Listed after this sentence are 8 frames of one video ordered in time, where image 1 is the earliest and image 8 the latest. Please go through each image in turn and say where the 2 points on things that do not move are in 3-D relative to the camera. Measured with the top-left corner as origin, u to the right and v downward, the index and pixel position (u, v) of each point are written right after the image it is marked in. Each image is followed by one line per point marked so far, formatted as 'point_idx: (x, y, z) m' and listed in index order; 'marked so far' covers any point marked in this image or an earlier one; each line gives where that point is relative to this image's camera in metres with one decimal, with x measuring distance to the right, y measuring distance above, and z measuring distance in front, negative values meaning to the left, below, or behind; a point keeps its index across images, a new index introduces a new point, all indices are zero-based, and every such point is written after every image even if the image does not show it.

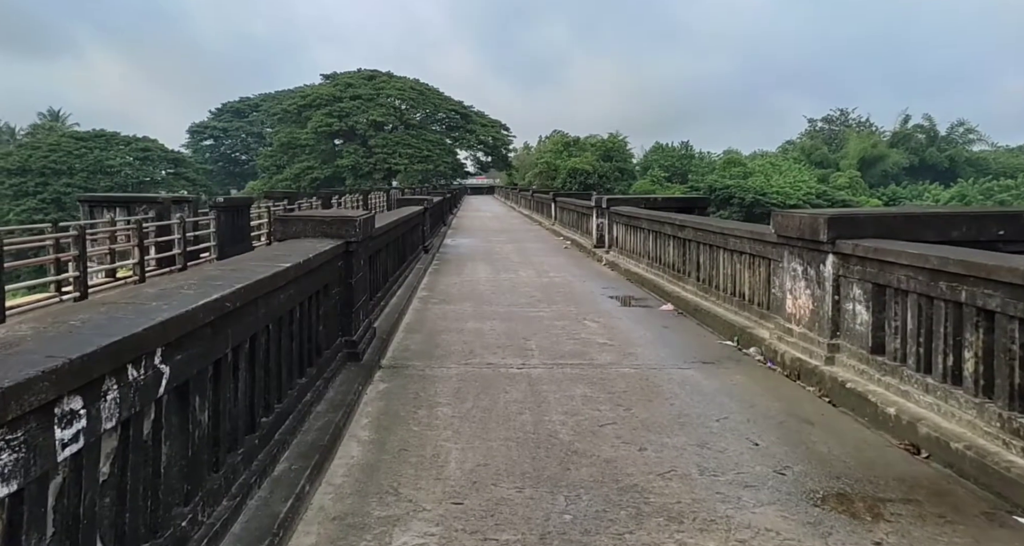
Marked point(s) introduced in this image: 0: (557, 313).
0: (+0.5, -0.5, +8.6) m
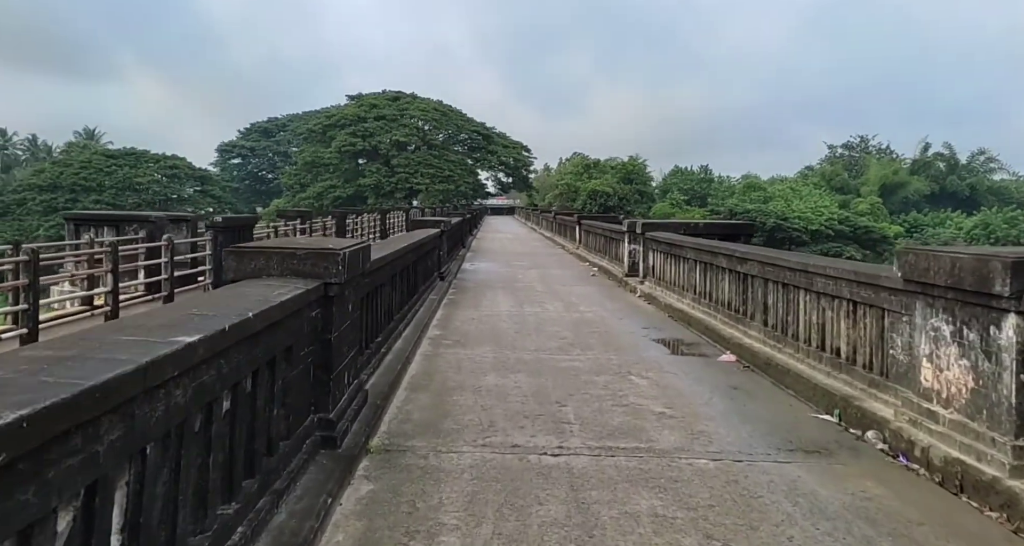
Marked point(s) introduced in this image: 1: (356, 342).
0: (+0.8, -0.9, +7.0) m
1: (-1.0, -0.4, +4.7) m
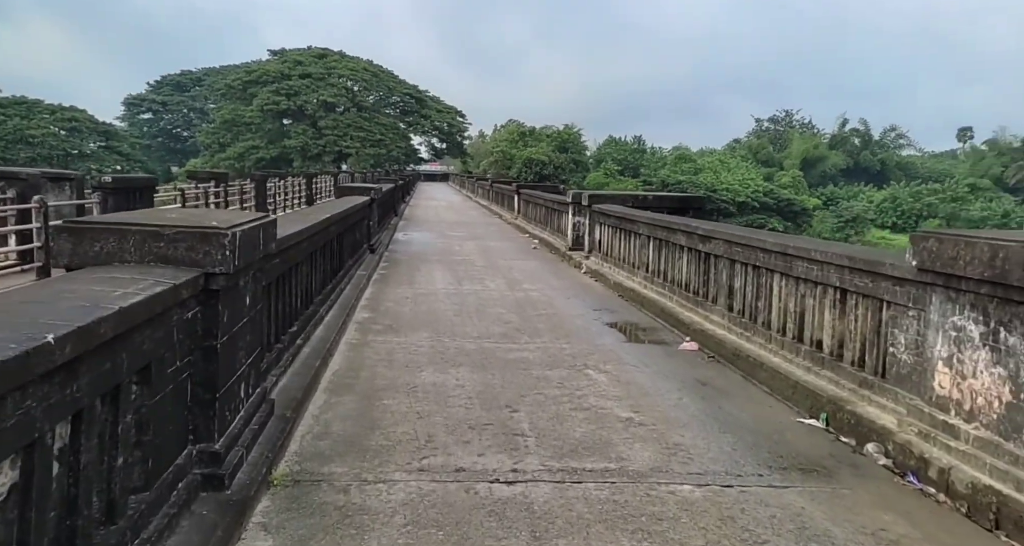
0: (+0.3, -0.7, +6.3) m
1: (-1.3, -0.3, +3.8) m
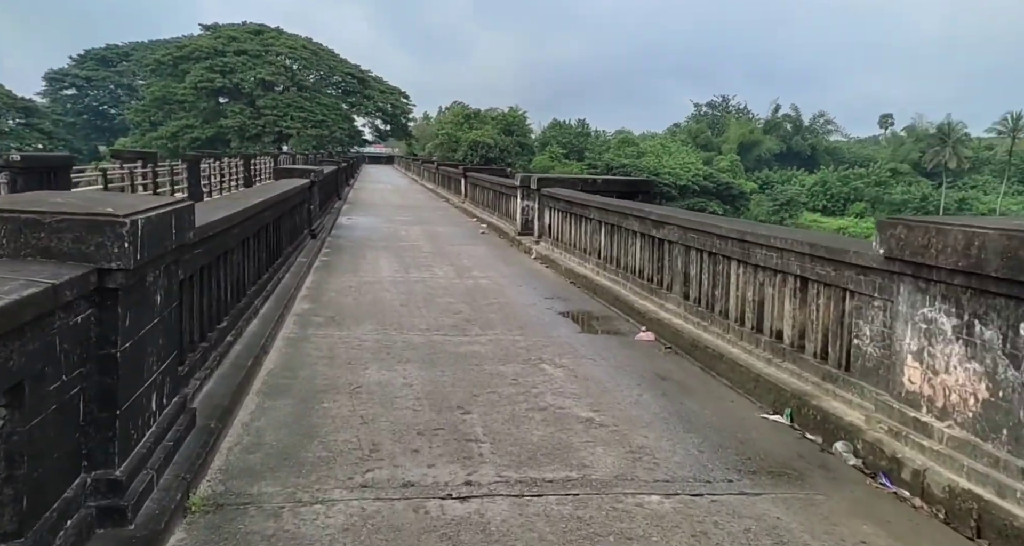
0: (-0.1, -0.6, +6.0) m
1: (-1.5, -0.3, +3.4) m
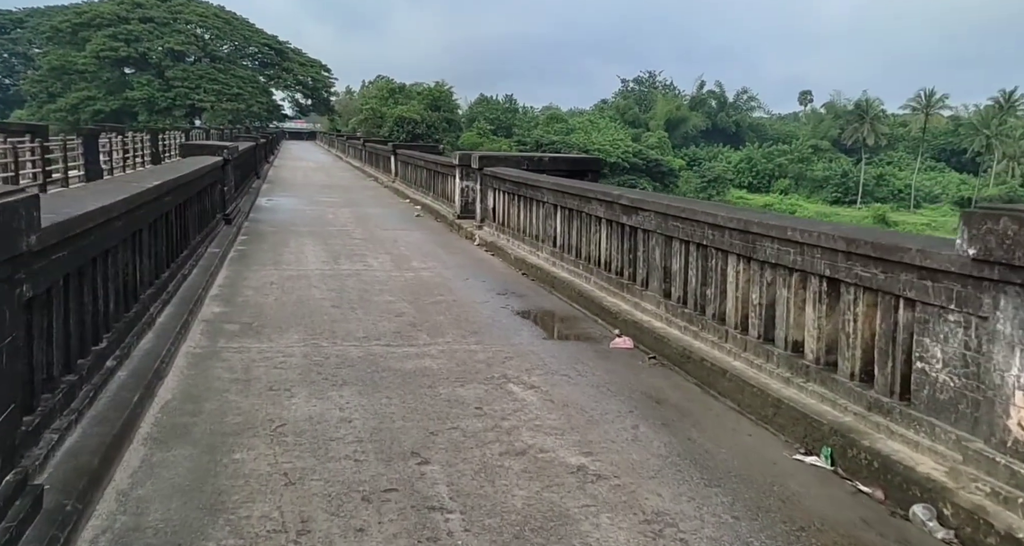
0: (-0.4, -0.6, +5.0) m
1: (-1.5, -0.4, +2.3) m
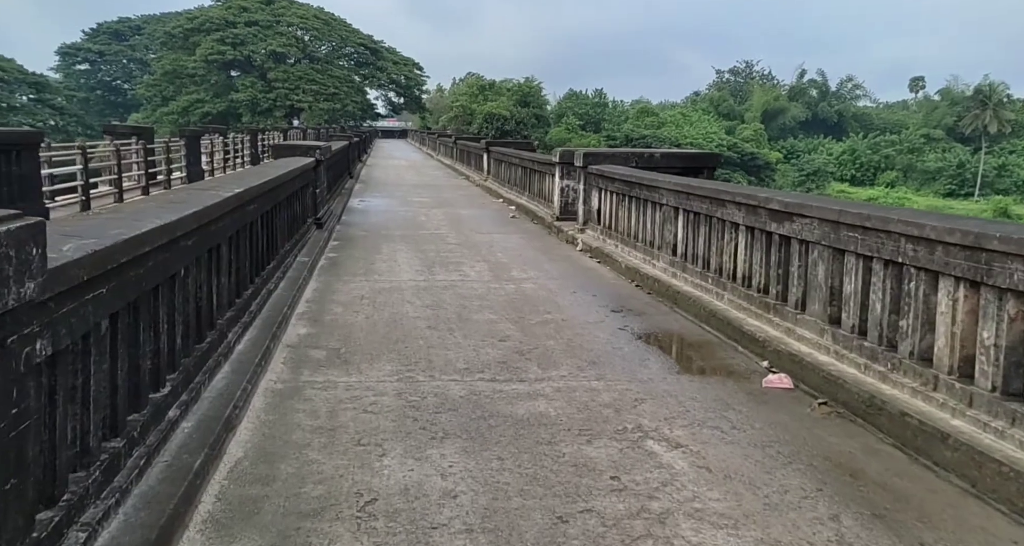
0: (+0.4, -0.7, +4.1) m
1: (-1.1, -0.6, +1.6) m
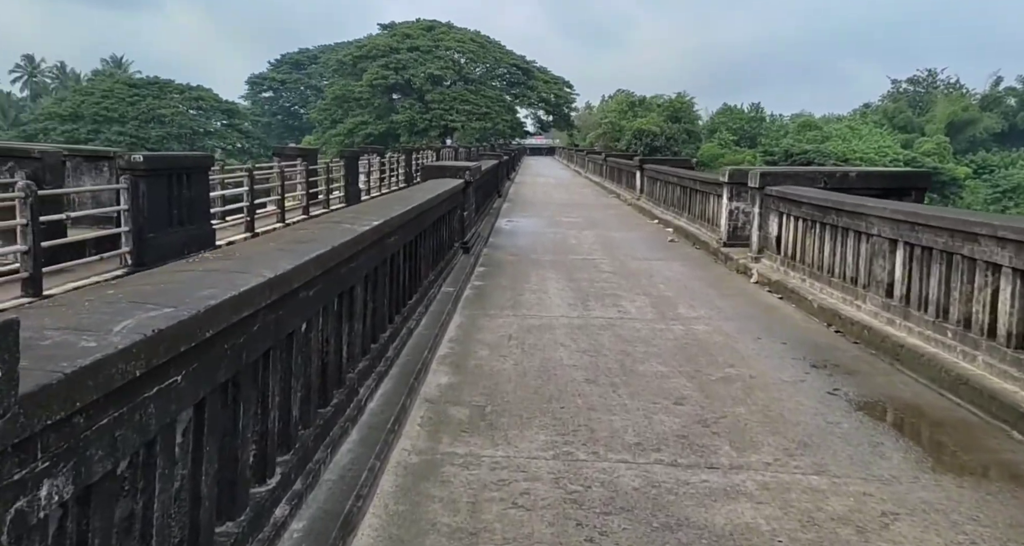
0: (+1.2, -1.0, +3.0) m
1: (-0.8, -0.7, +0.8) m
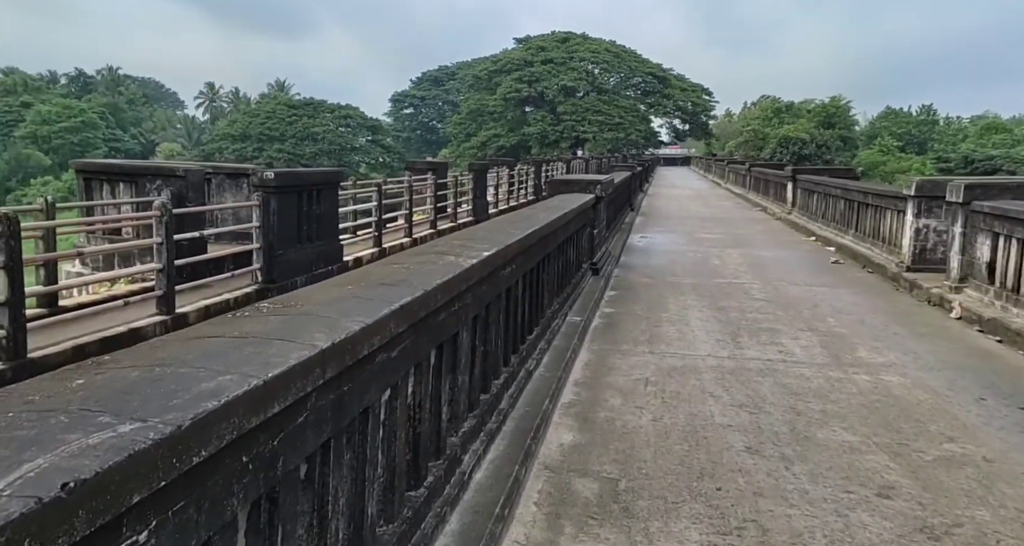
0: (+1.6, -1.2, +1.8) m
1: (-0.7, -0.9, -0.1) m
